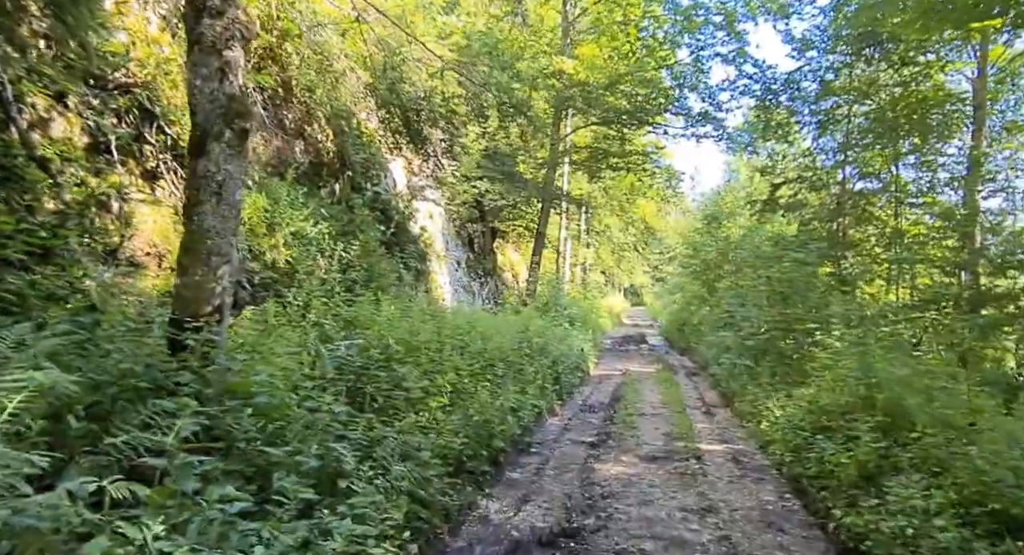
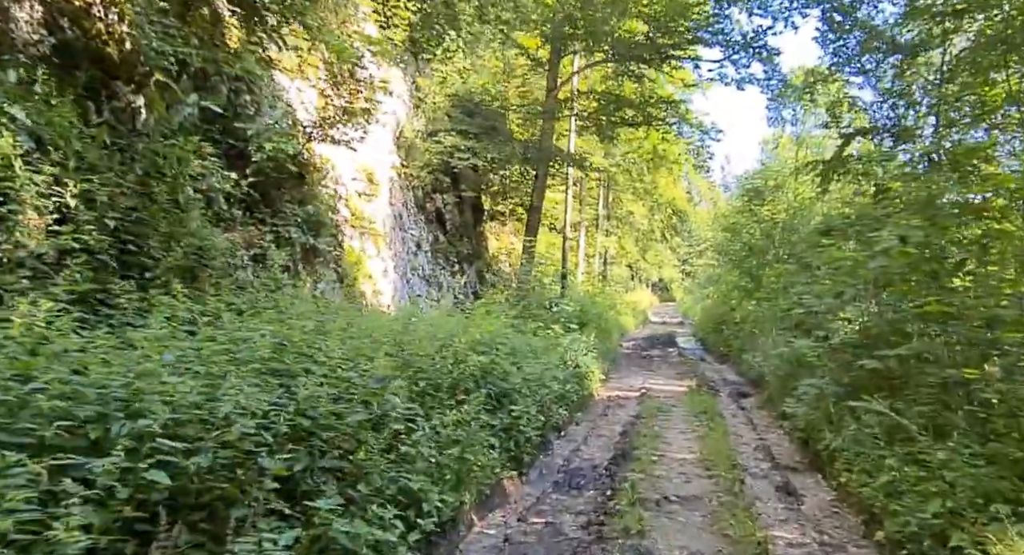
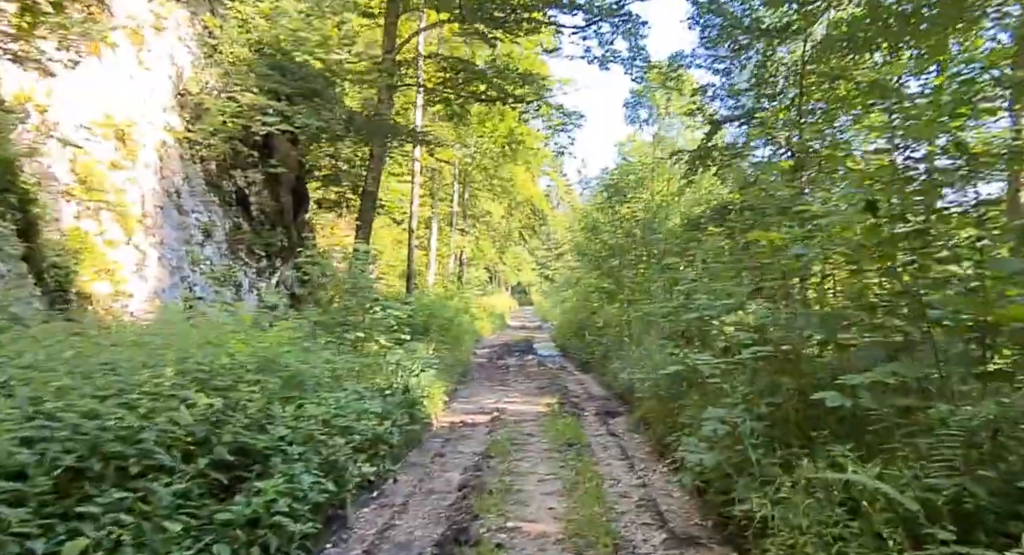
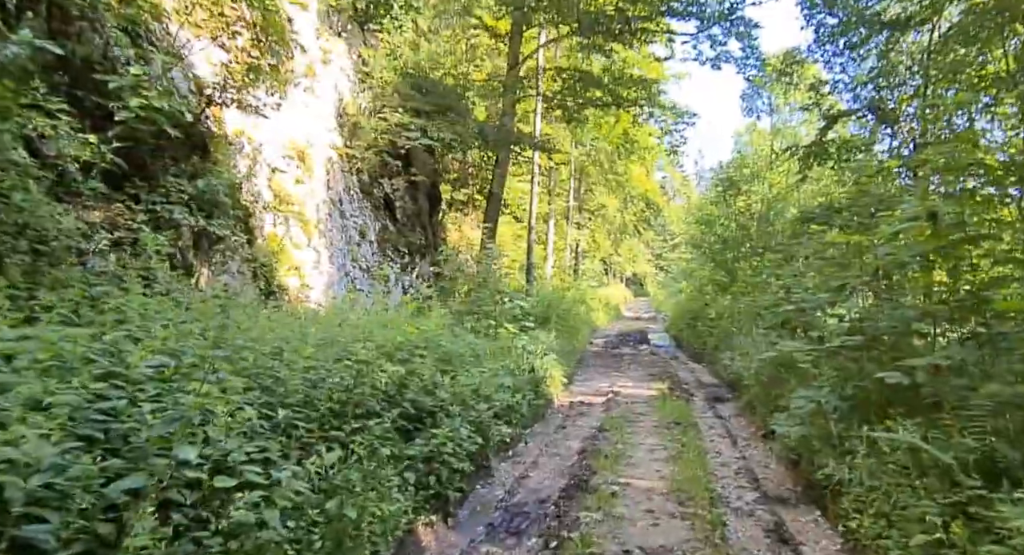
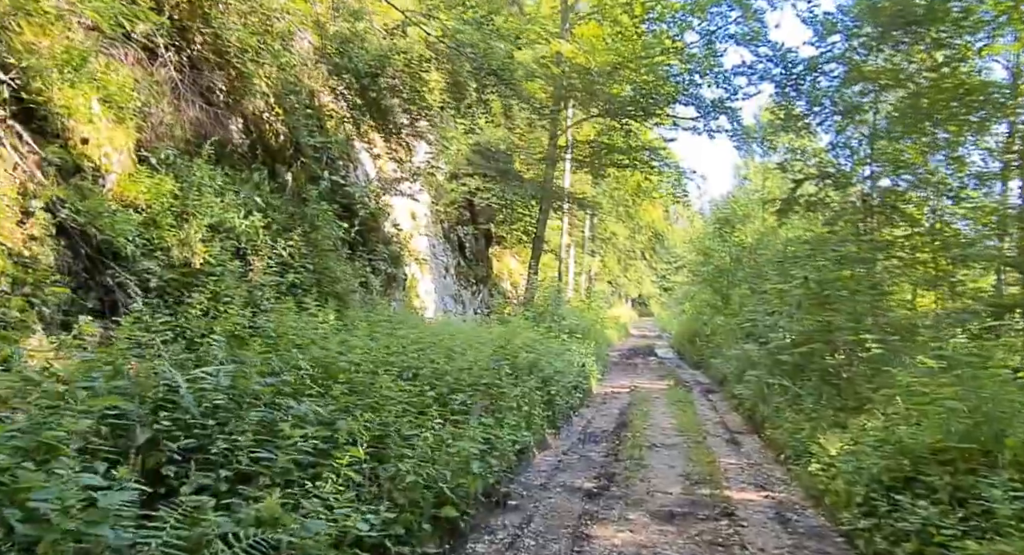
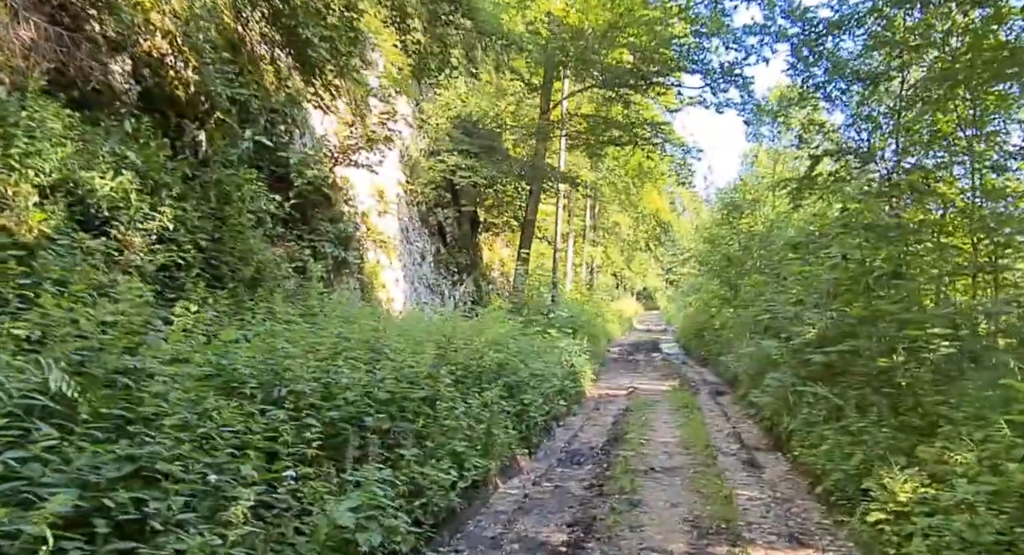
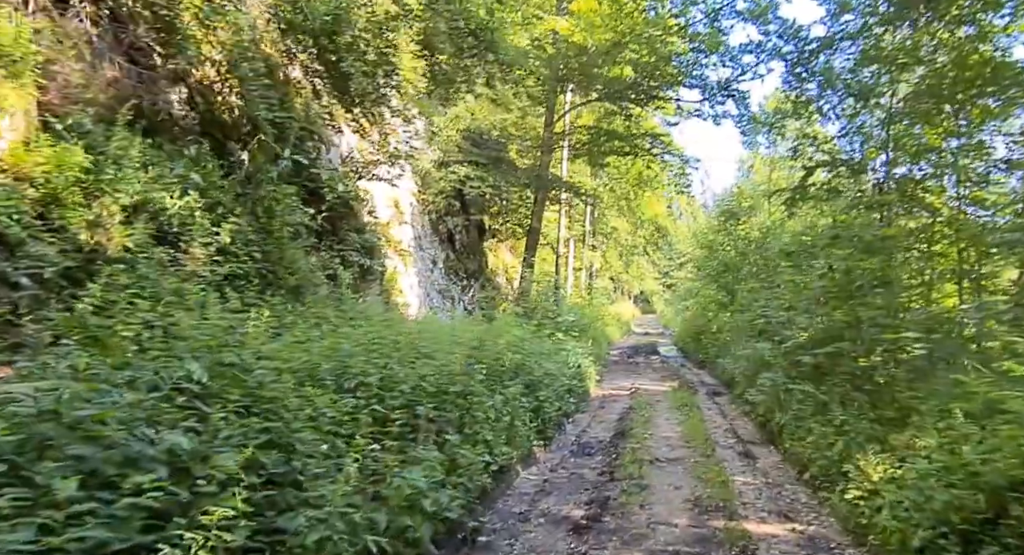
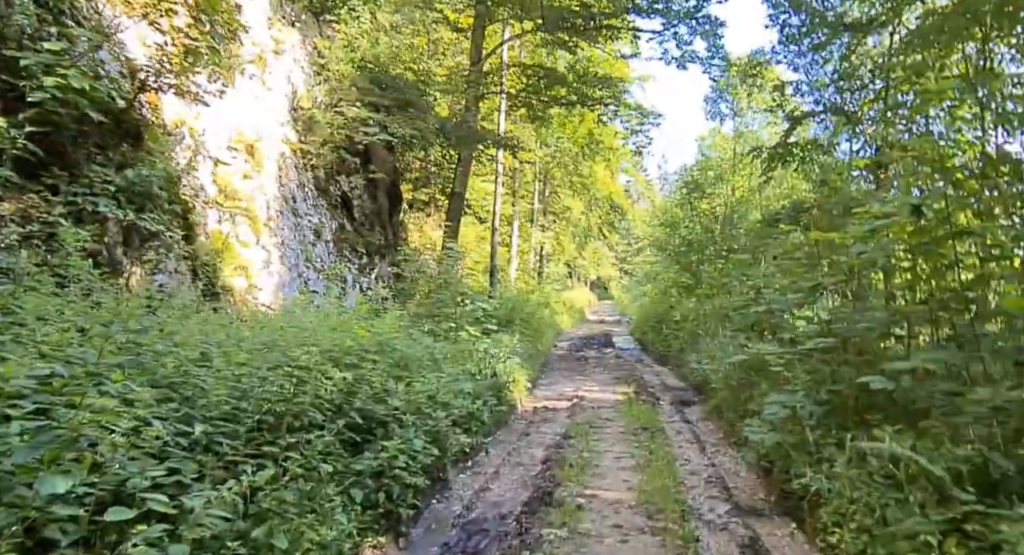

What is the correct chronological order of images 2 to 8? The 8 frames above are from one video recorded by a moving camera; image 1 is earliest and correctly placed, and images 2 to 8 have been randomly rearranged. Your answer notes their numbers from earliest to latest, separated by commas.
5, 7, 6, 2, 4, 8, 3
